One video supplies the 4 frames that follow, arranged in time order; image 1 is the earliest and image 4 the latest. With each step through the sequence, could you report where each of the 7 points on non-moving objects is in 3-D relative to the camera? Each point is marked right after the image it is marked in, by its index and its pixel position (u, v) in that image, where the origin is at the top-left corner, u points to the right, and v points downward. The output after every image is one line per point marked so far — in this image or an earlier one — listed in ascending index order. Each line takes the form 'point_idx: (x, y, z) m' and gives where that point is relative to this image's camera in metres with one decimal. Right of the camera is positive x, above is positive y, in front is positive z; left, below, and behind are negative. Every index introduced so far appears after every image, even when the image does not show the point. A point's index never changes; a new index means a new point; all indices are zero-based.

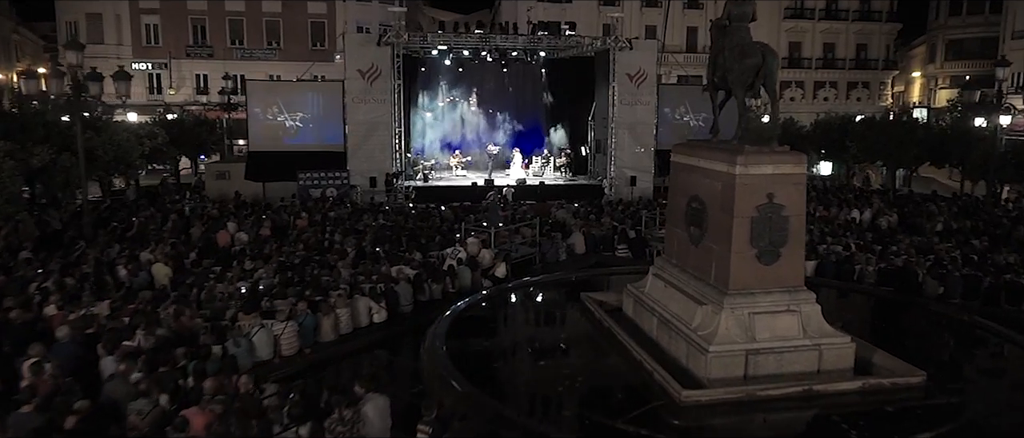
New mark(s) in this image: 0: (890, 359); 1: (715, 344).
0: (+4.5, -1.7, +8.8) m
1: (+2.3, -1.4, +8.2) m
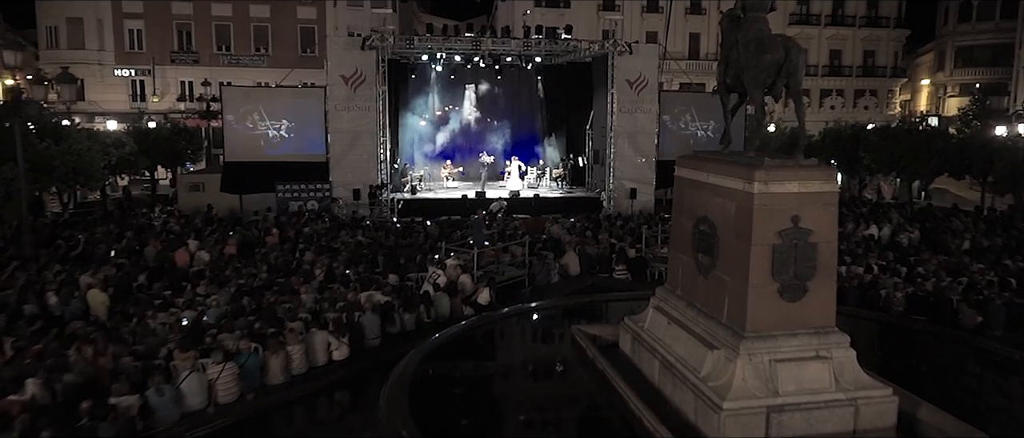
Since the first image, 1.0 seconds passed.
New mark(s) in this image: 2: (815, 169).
0: (+4.2, -1.9, +7.3) m
1: (+2.0, -1.7, +6.8) m
2: (+2.9, +0.5, +7.1) m
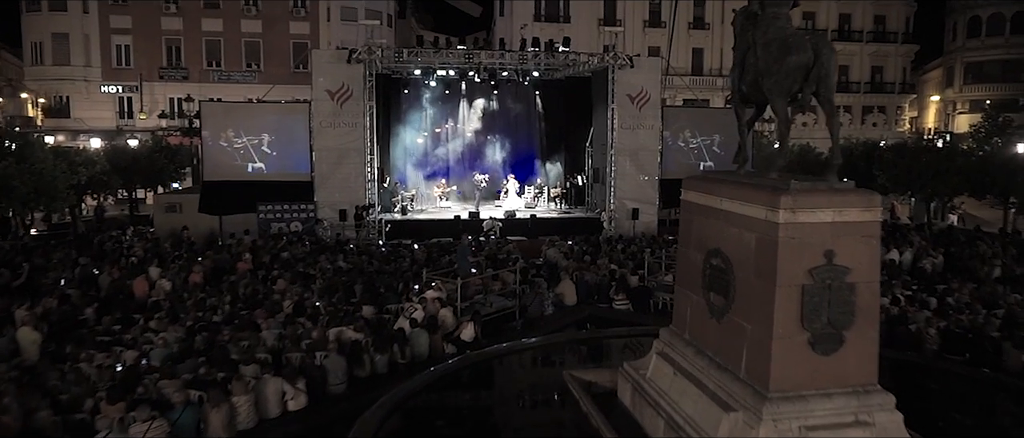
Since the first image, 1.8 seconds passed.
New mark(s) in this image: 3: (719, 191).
0: (+4.0, -2.2, +6.0) m
1: (+1.8, -1.9, +5.5) m
2: (+2.7, +0.2, +5.8) m
3: (+1.9, +0.2, +6.7) m
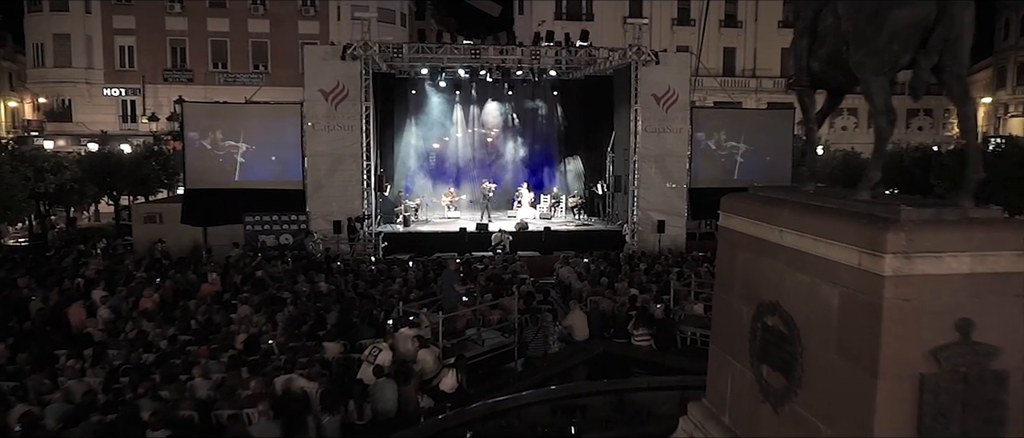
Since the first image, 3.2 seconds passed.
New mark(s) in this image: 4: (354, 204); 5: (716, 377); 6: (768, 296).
0: (+3.7, -2.5, +3.7) m
1: (+1.5, -2.2, +3.3) m
2: (+2.4, 0.0, +3.6) m
3: (+1.6, 0.0, +4.6) m
4: (-4.2, +0.4, +19.6) m
5: (+1.5, -1.2, +5.4) m
6: (+1.6, -0.5, +4.6) m
